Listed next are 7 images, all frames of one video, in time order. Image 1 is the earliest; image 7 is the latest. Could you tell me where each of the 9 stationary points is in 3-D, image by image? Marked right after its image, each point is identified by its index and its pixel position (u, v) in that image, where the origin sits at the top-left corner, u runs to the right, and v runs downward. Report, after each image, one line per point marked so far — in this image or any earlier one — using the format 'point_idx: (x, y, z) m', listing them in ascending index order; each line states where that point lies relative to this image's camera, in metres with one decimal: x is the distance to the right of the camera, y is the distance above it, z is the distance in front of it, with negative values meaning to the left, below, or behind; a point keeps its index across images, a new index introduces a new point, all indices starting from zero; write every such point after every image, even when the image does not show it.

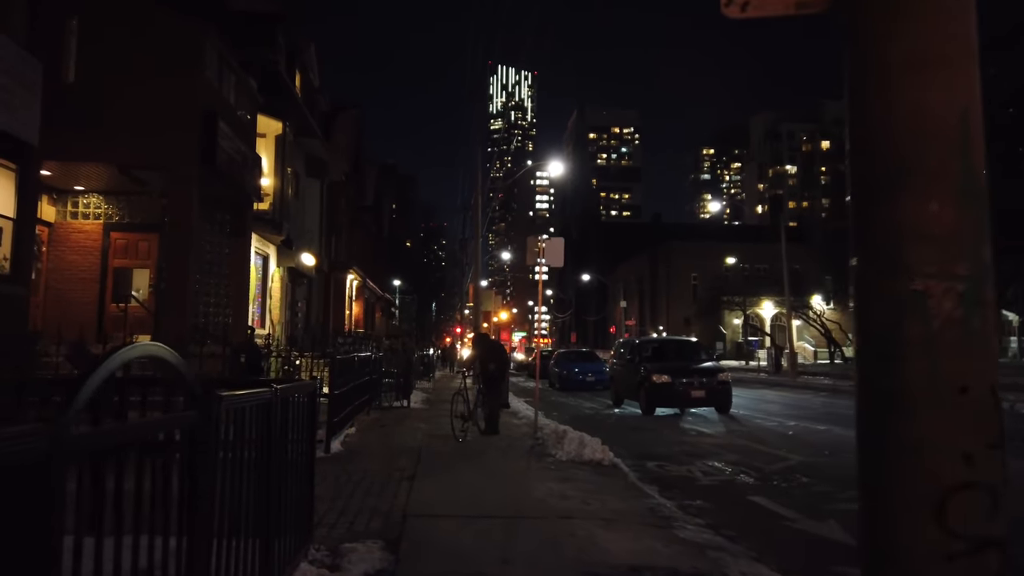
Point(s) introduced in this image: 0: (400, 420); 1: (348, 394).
0: (-2.1, -2.5, +14.9) m
1: (-2.7, -1.7, +12.4) m
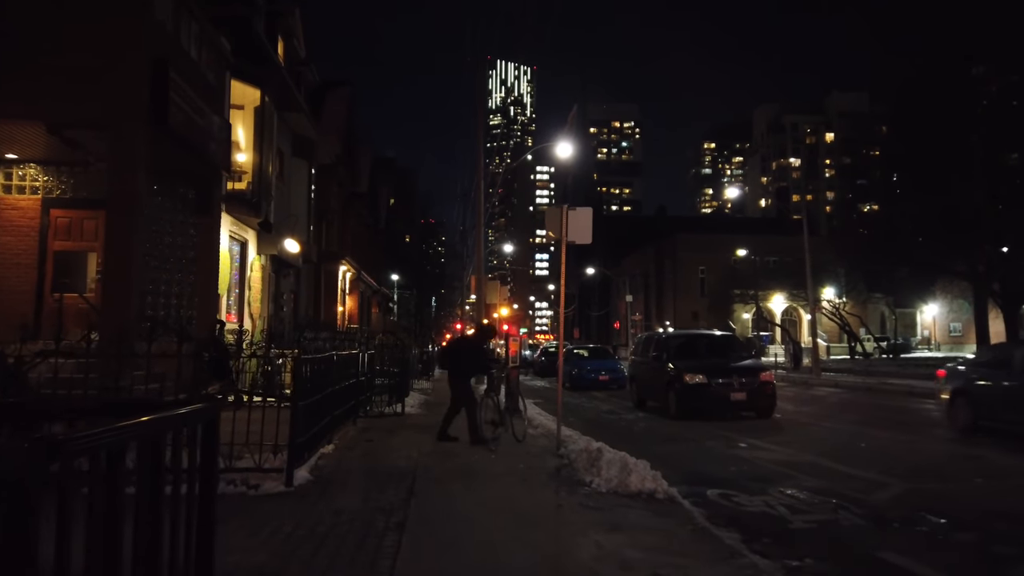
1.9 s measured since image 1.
0: (-1.9, -2.3, +12.4) m
1: (-2.5, -1.5, +9.9) m
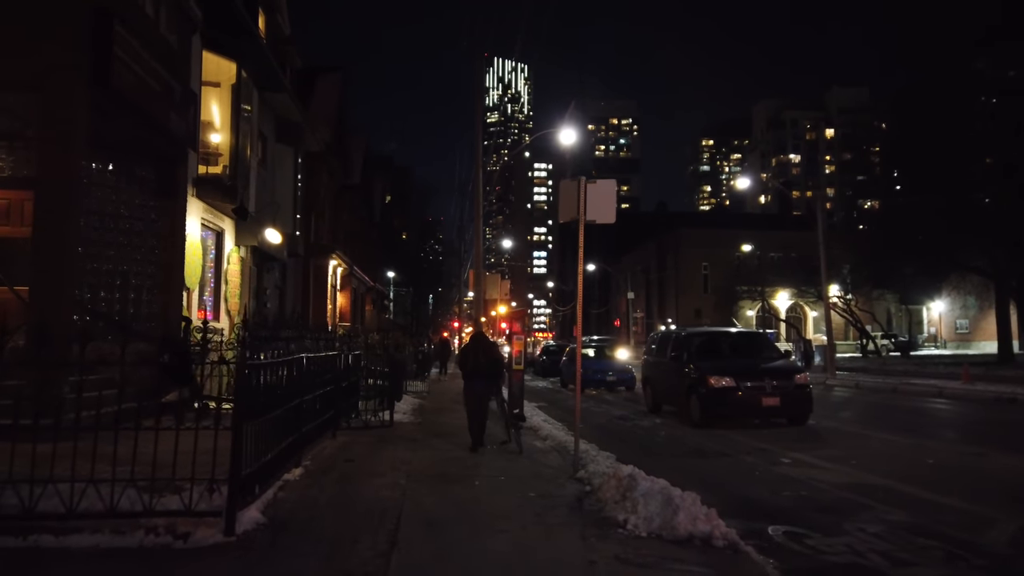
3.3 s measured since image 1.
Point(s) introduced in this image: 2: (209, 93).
0: (-1.8, -2.2, +10.6) m
1: (-2.4, -1.3, +8.1) m
2: (-7.1, +4.5, +18.2) m
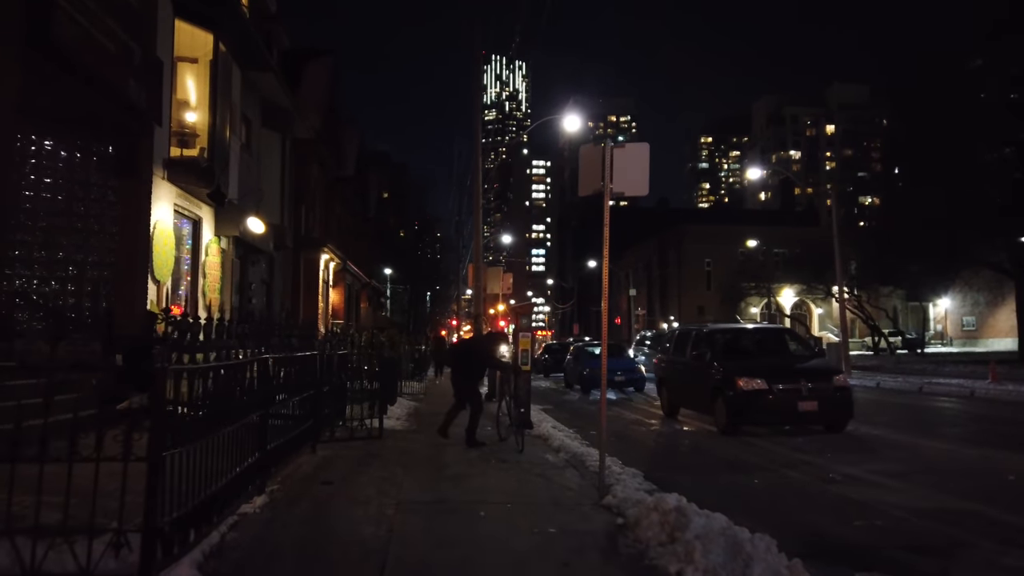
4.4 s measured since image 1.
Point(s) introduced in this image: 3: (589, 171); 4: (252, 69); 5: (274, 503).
0: (-1.7, -2.0, +9.1) m
1: (-2.3, -1.2, +6.6) m
2: (-7.0, +4.7, +16.6) m
3: (+0.8, +1.1, +7.6) m
4: (-6.6, +5.6, +19.9) m
5: (-2.0, -1.8, +6.7) m
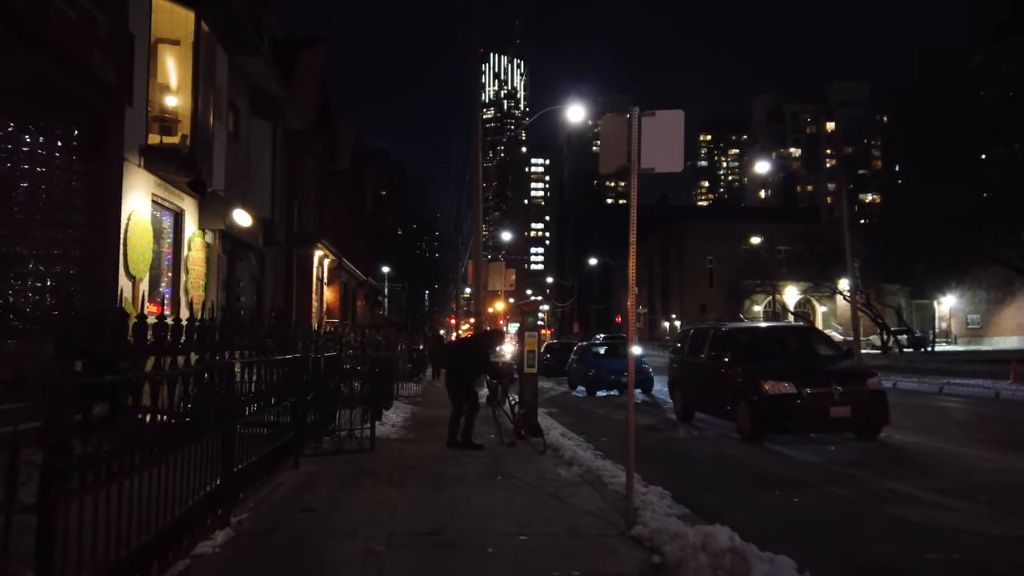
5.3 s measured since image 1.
0: (-1.6, -2.0, +8.0) m
1: (-2.2, -1.2, +5.5) m
2: (-6.9, +4.7, +15.5) m
3: (+0.8, +1.2, +6.5) m
4: (-6.6, +5.7, +18.8) m
5: (-1.9, -1.8, +5.7) m
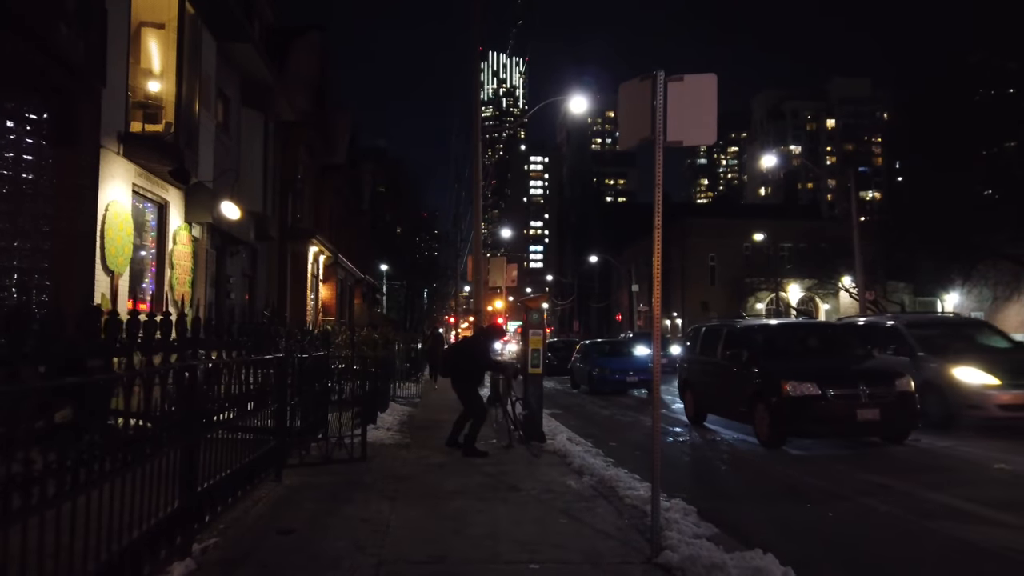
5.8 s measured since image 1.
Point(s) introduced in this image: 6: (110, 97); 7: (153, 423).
0: (-1.6, -1.9, +7.2) m
1: (-2.2, -1.1, +4.7) m
2: (-6.9, +4.8, +14.7) m
3: (+0.9, +1.3, +5.7) m
4: (-6.6, +5.8, +17.9) m
5: (-1.9, -1.7, +4.9) m
6: (-6.4, +3.1, +12.5) m
7: (-2.2, -0.8, +4.5) m
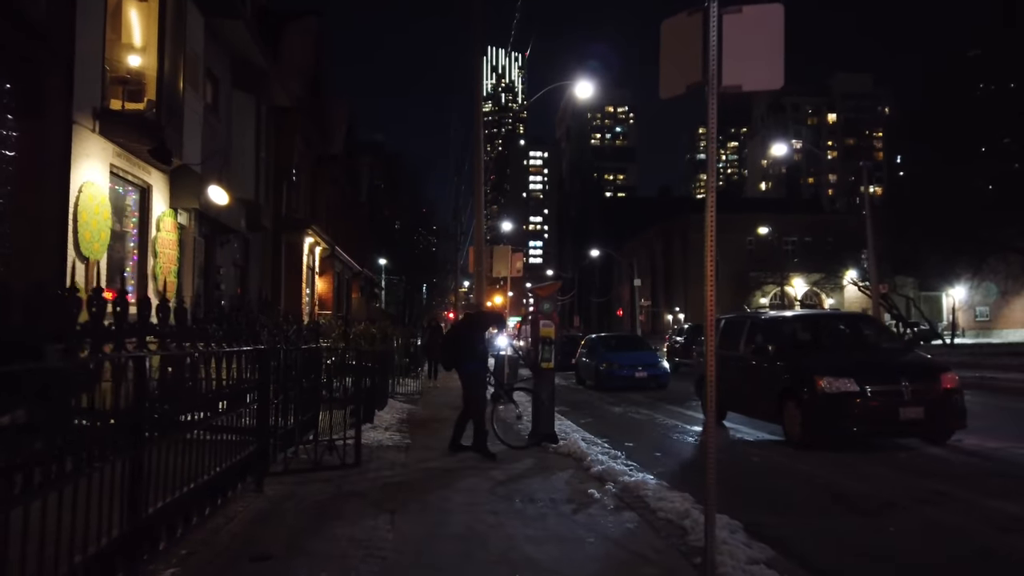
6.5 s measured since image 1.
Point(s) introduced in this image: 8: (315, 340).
0: (-1.4, -1.7, +6.2) m
1: (-2.0, -1.0, +3.8) m
2: (-6.8, +5.0, +13.7) m
3: (+1.0, +1.4, +4.8) m
4: (-6.4, +6.0, +17.0) m
5: (-1.8, -1.6, +3.9) m
6: (-6.3, +3.2, +11.5) m
7: (-2.0, -0.7, +3.6) m
8: (-2.5, -0.7, +10.1) m
